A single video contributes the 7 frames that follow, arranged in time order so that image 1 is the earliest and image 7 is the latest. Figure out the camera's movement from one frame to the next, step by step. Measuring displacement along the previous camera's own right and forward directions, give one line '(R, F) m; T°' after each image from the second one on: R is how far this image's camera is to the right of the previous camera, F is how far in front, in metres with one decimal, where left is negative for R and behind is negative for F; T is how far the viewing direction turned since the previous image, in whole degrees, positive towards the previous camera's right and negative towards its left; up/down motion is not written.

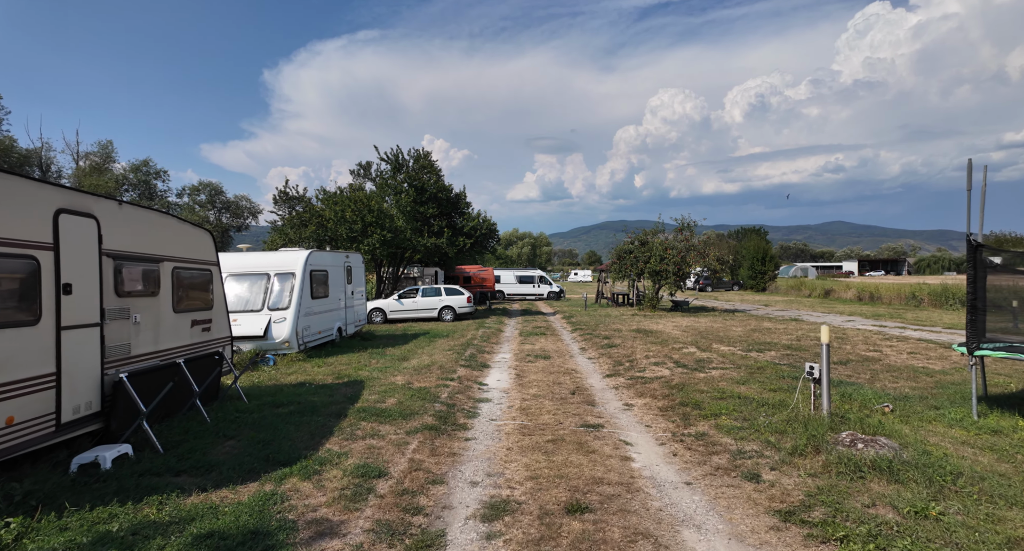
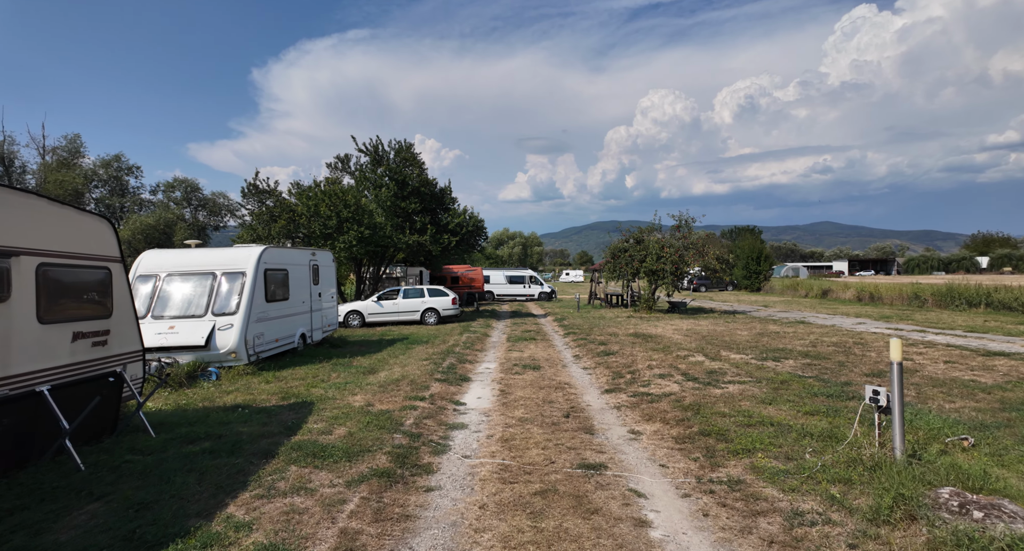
(+0.1, +1.5) m; +1°
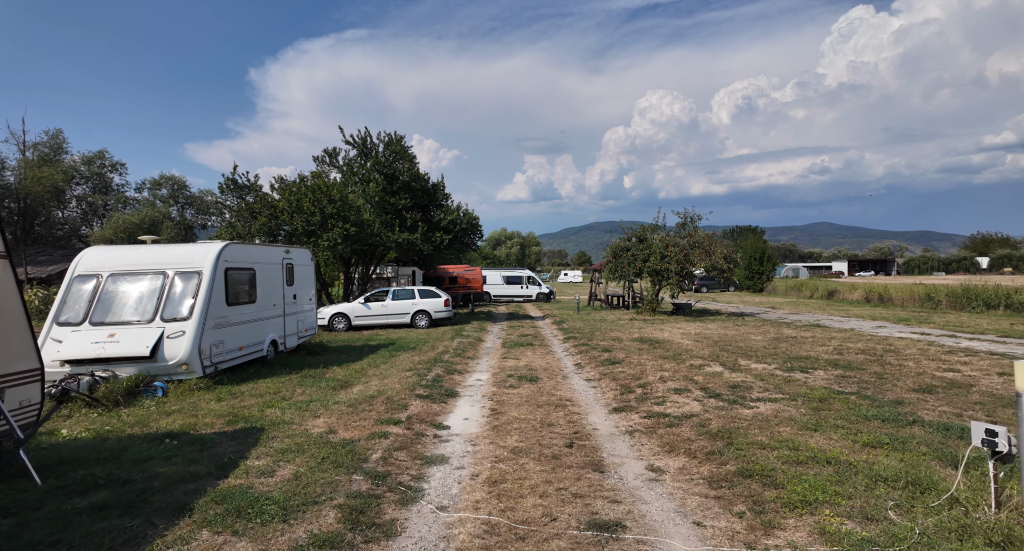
(+0.1, +1.3) m; 0°
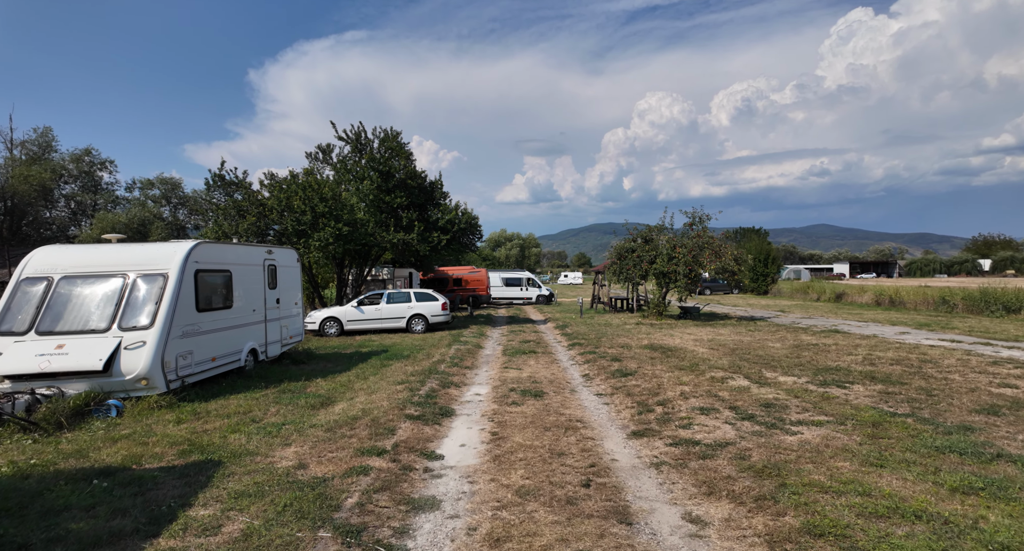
(-0.1, +1.0) m; 0°
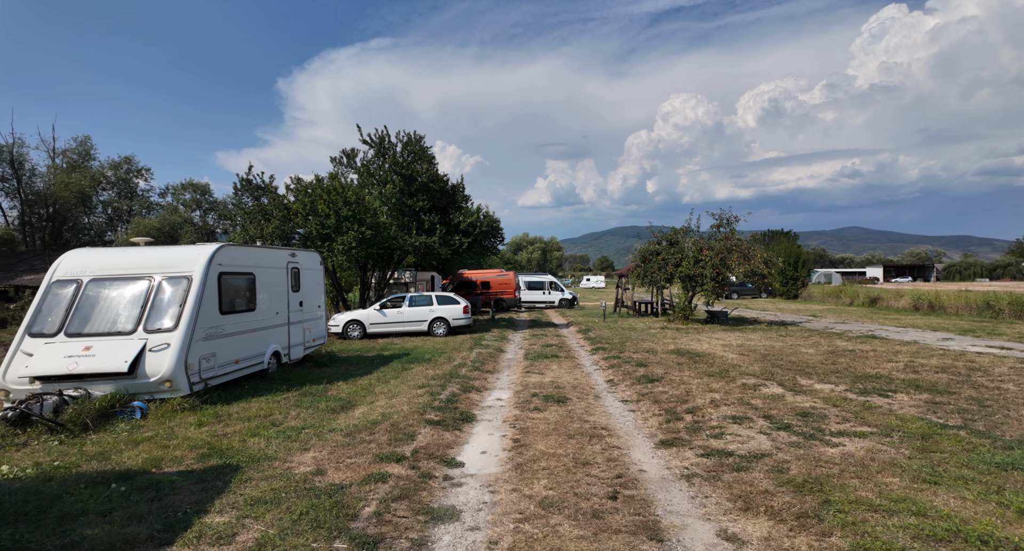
(0.0, +0.2) m; -2°
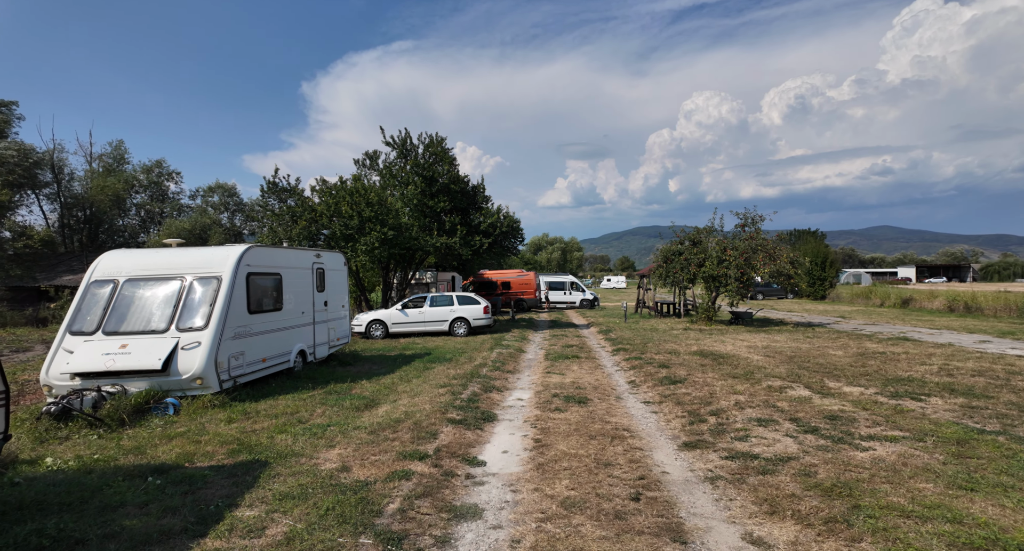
(0.0, 0.0) m; -2°
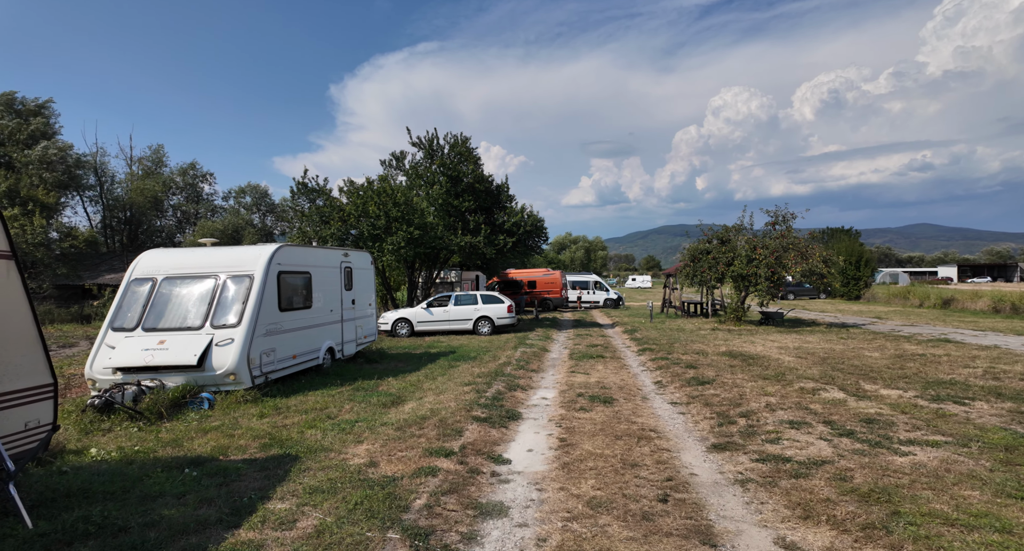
(0.0, 0.0) m; -3°
